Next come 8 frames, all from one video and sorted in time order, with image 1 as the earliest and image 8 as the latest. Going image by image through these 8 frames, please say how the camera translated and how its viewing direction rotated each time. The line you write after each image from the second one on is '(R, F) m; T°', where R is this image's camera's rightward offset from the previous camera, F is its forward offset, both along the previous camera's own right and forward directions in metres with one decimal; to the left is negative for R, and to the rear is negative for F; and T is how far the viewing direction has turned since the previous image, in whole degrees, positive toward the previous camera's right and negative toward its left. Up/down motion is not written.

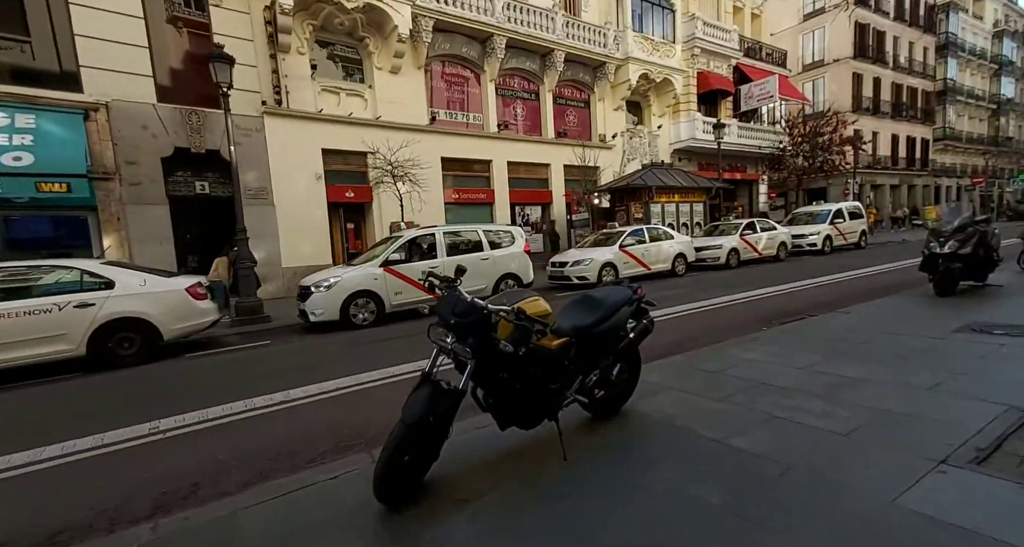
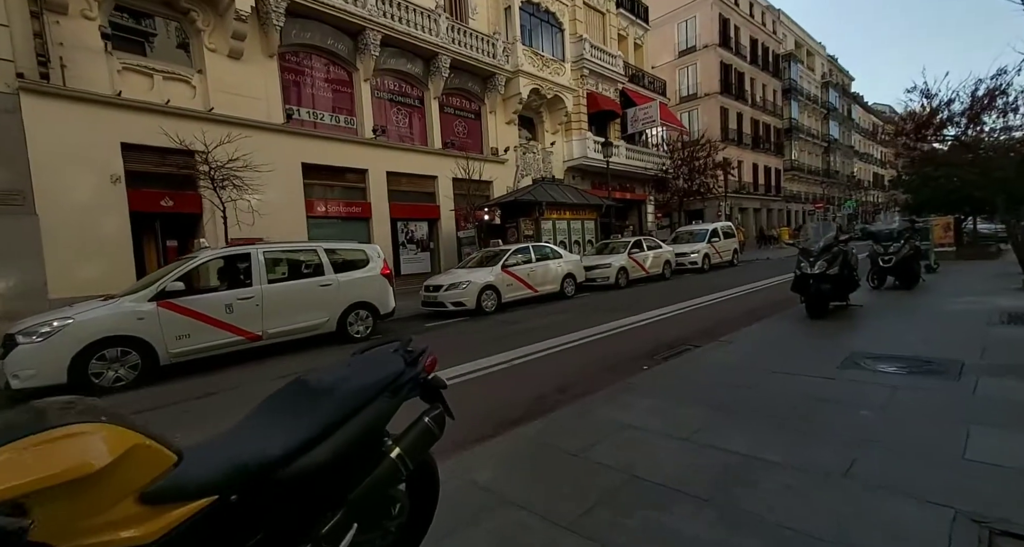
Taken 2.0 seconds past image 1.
(+0.8, +1.5) m; +11°
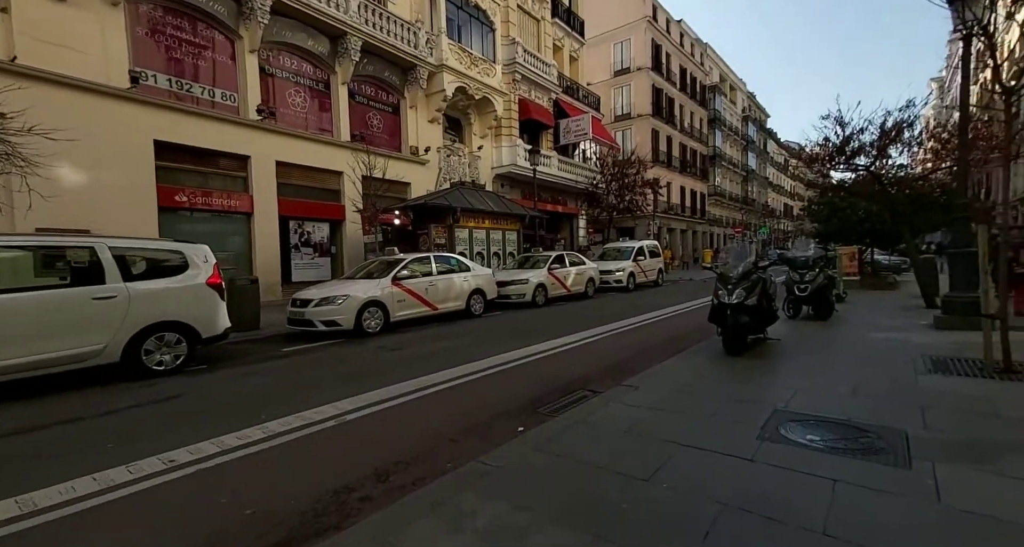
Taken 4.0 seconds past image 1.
(+0.8, +1.4) m; +8°
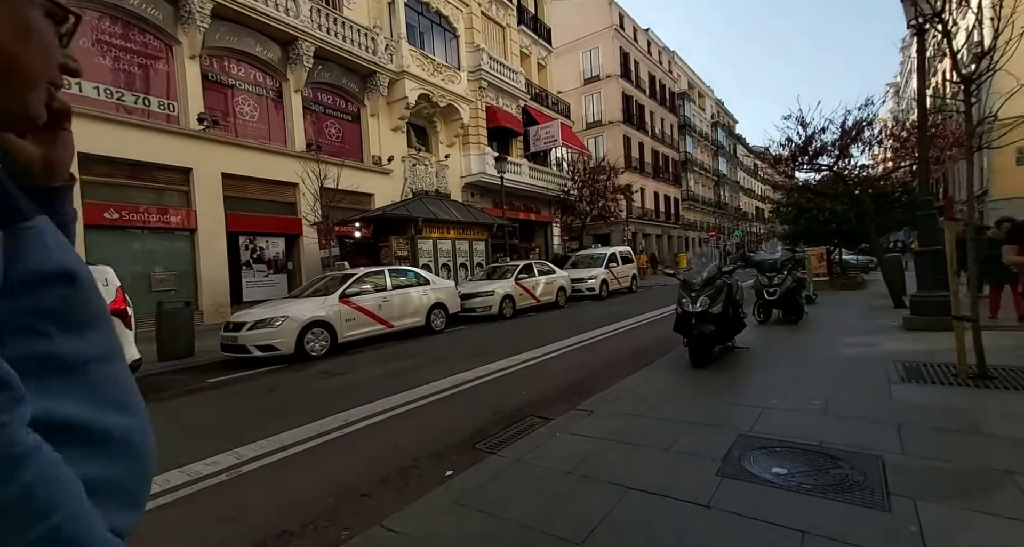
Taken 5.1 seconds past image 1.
(+0.4, +0.5) m; +2°
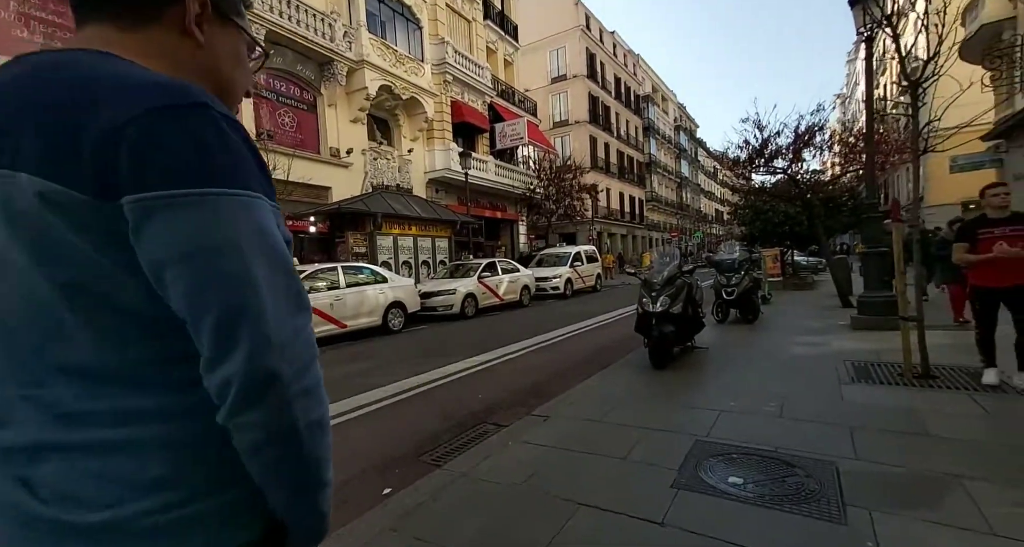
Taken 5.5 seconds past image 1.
(+0.1, +0.2) m; +4°
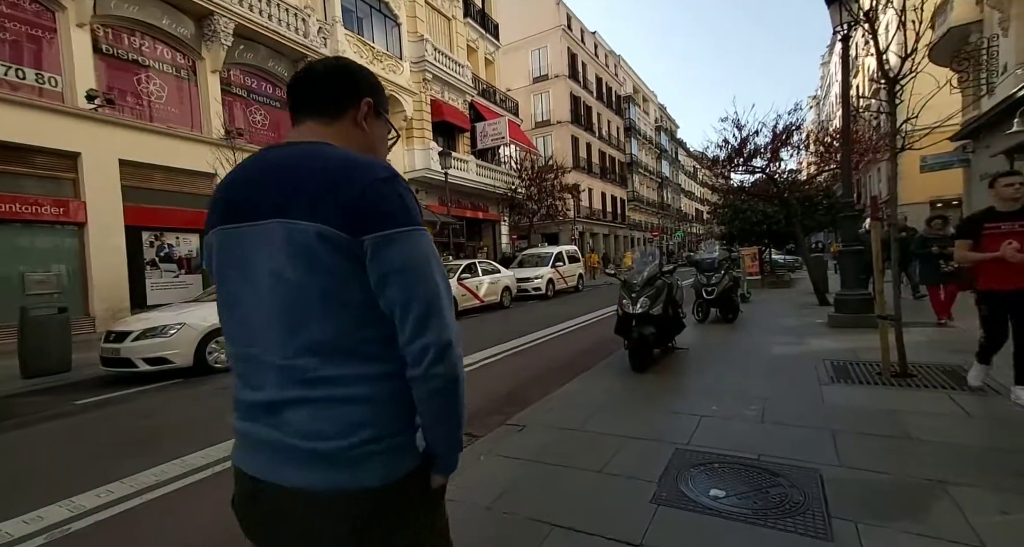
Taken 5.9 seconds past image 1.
(+0.1, +0.2) m; +2°
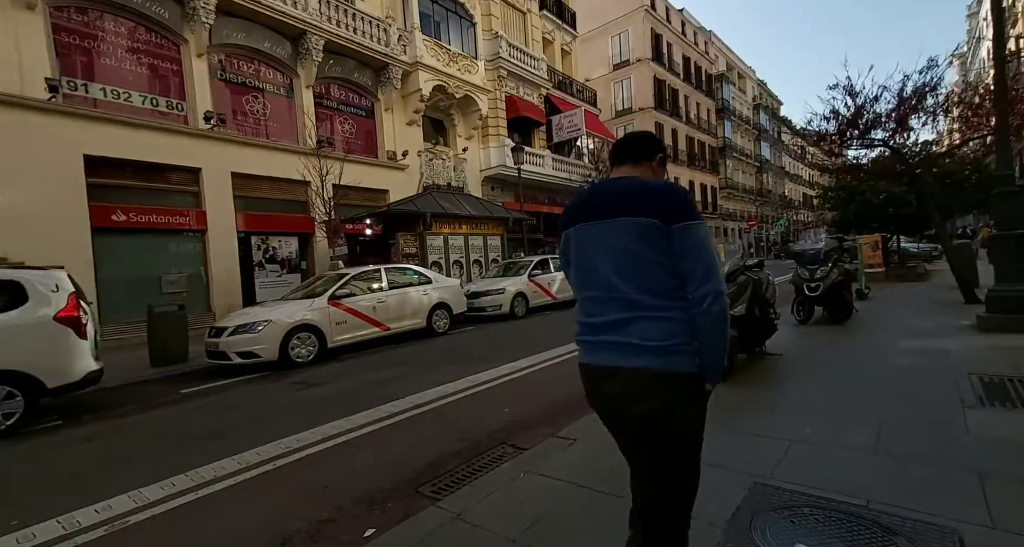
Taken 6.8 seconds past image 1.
(+0.3, +0.5) m; -11°
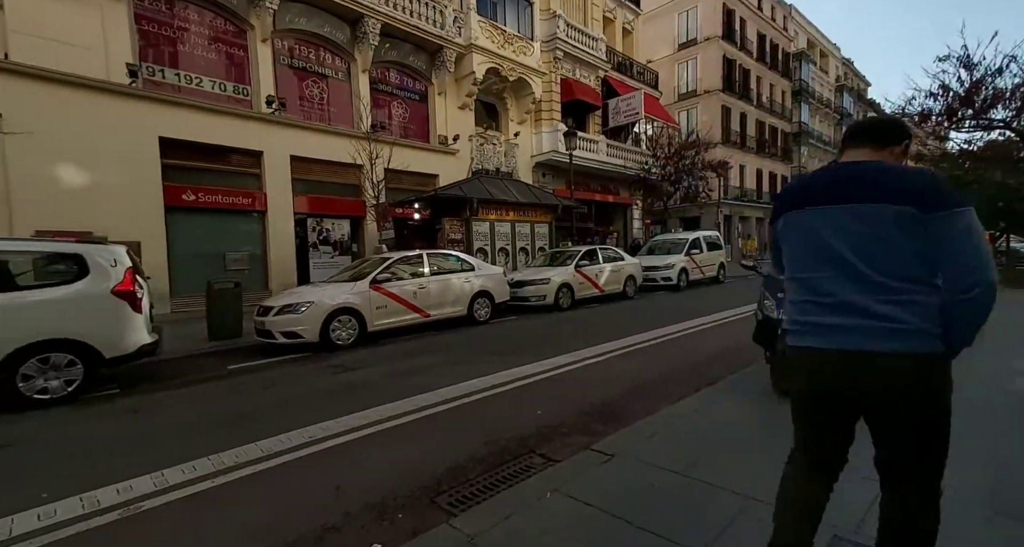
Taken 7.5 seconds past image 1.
(+0.1, +0.3) m; -6°
